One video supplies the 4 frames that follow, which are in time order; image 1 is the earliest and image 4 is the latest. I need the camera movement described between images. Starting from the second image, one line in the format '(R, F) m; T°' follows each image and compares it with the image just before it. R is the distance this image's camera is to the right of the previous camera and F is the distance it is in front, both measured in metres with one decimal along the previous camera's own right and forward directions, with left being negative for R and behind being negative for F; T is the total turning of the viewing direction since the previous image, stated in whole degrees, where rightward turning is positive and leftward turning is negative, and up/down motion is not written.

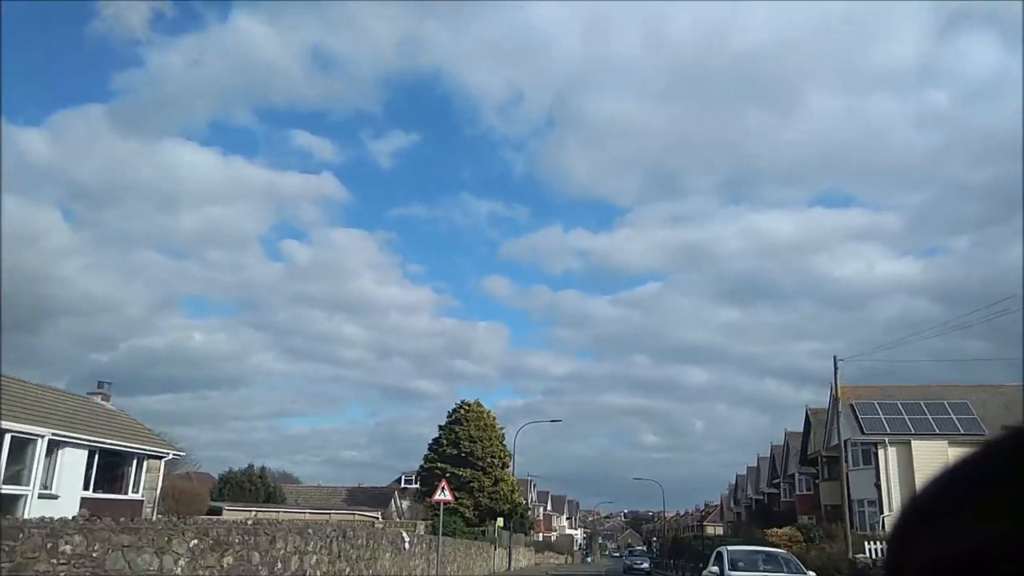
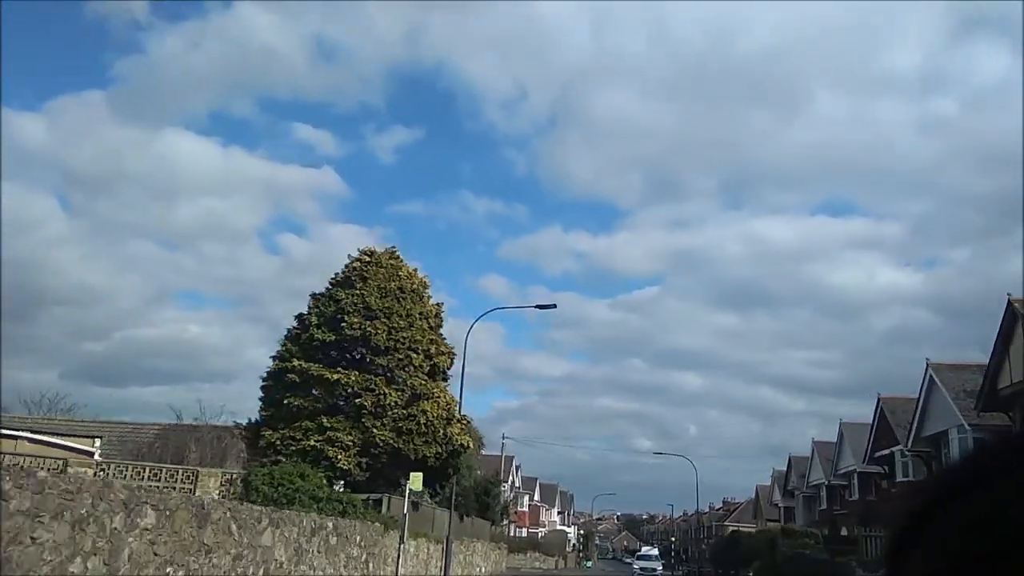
(-1.5, -2.7) m; 0°
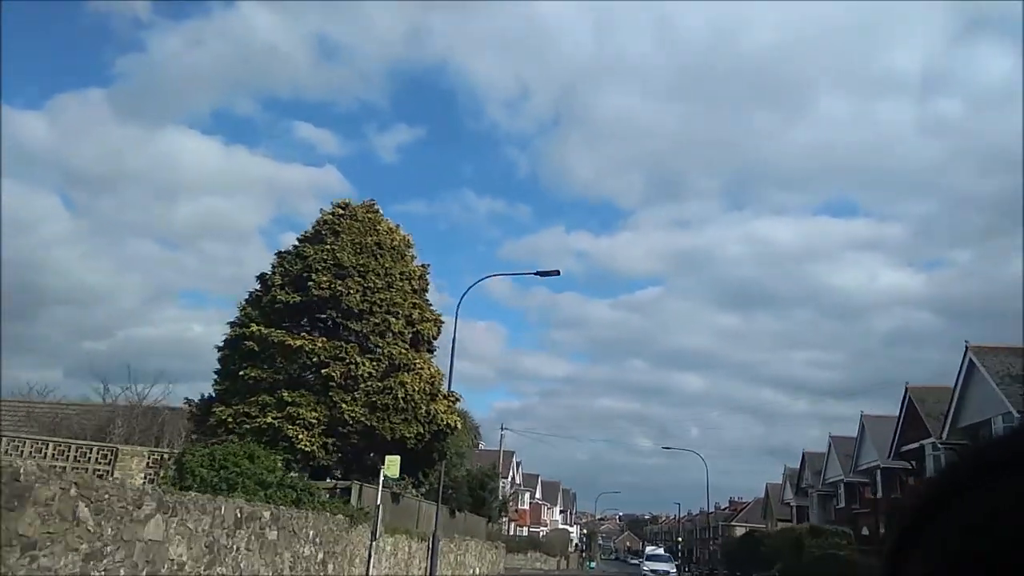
(+0.2, +3.9) m; 0°
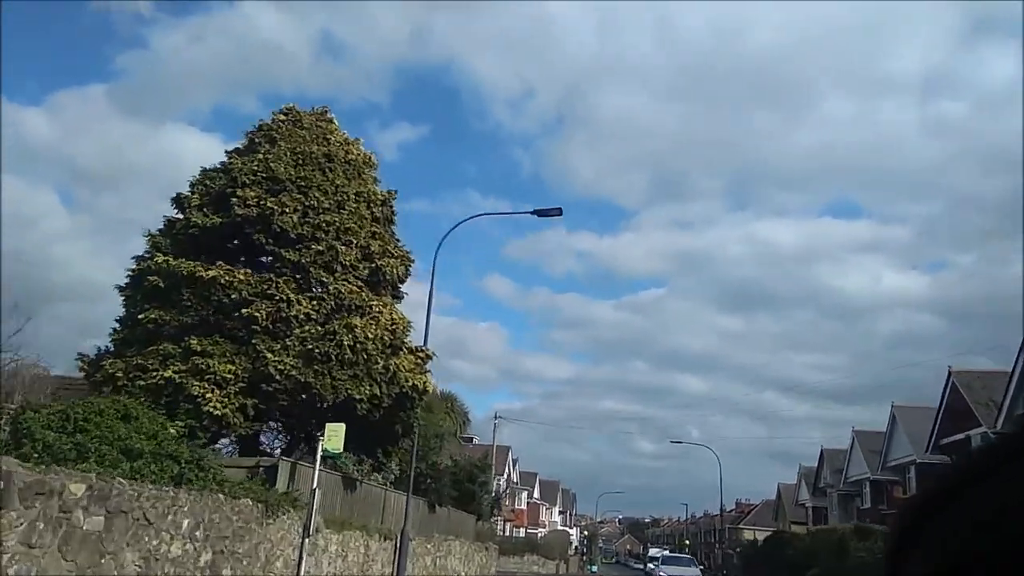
(+0.4, +5.3) m; 0°
